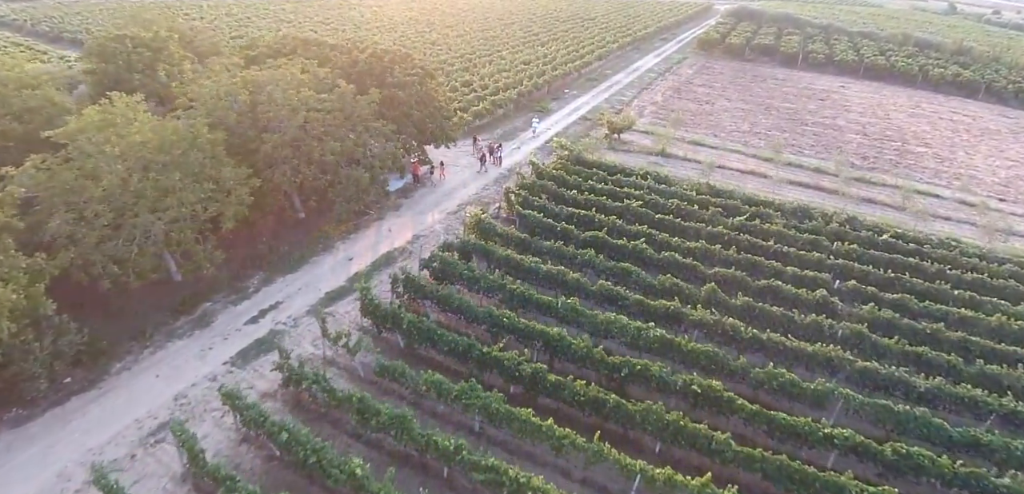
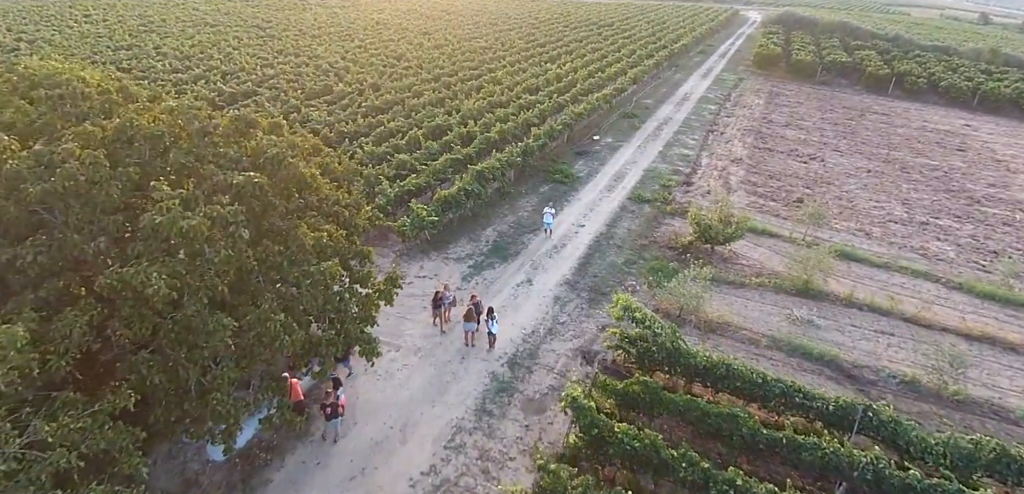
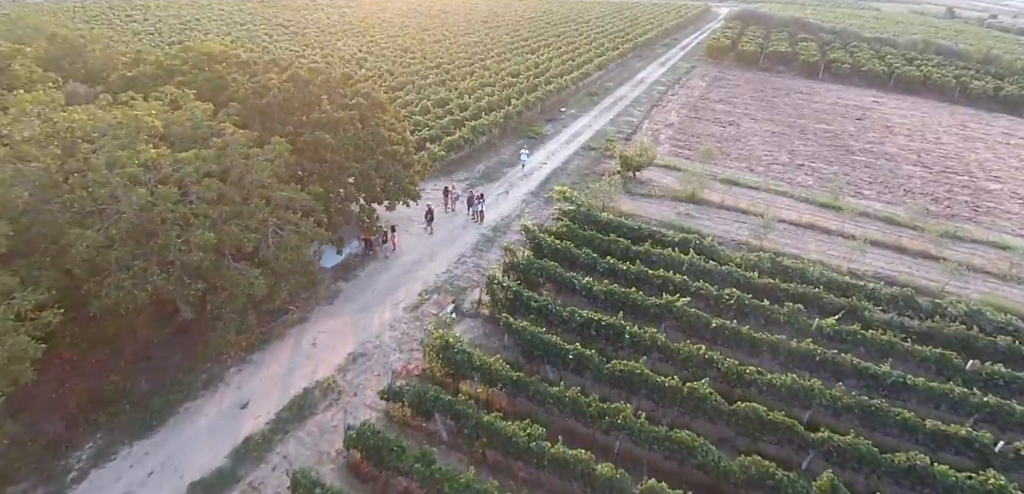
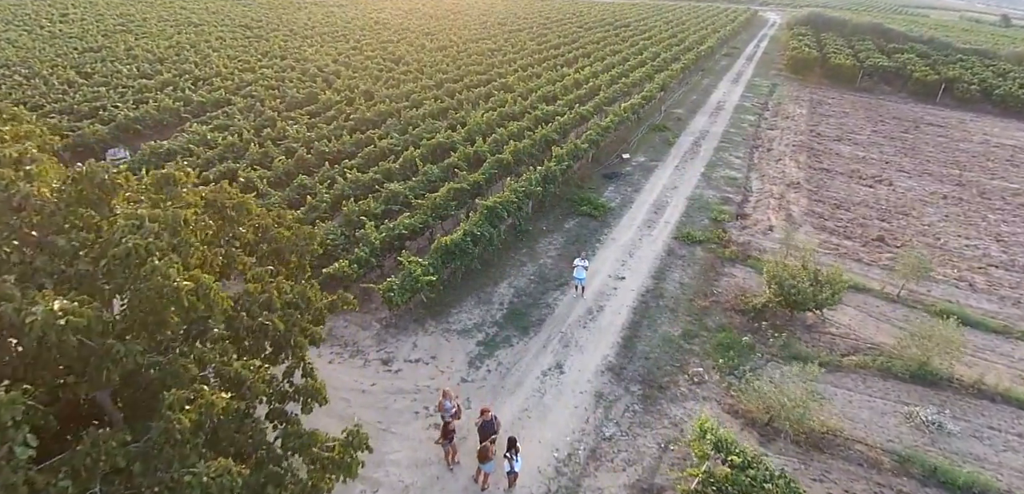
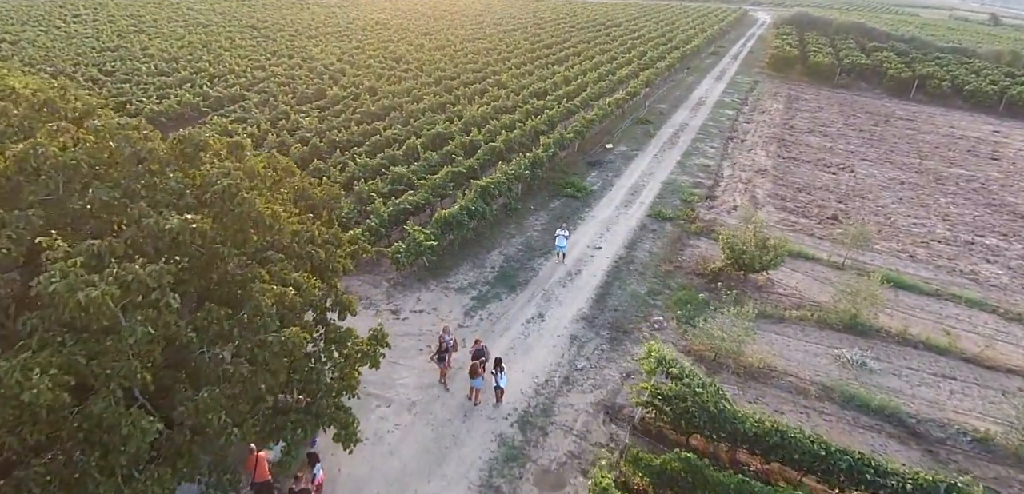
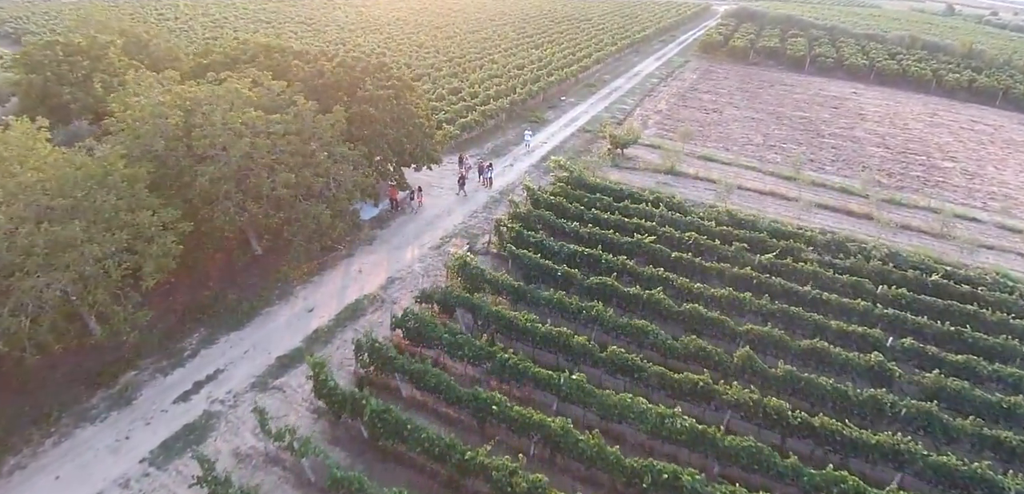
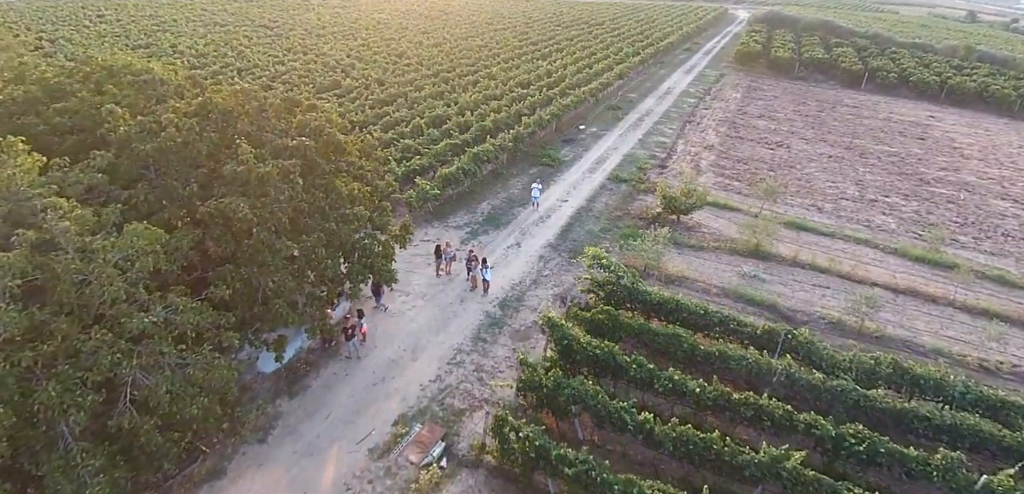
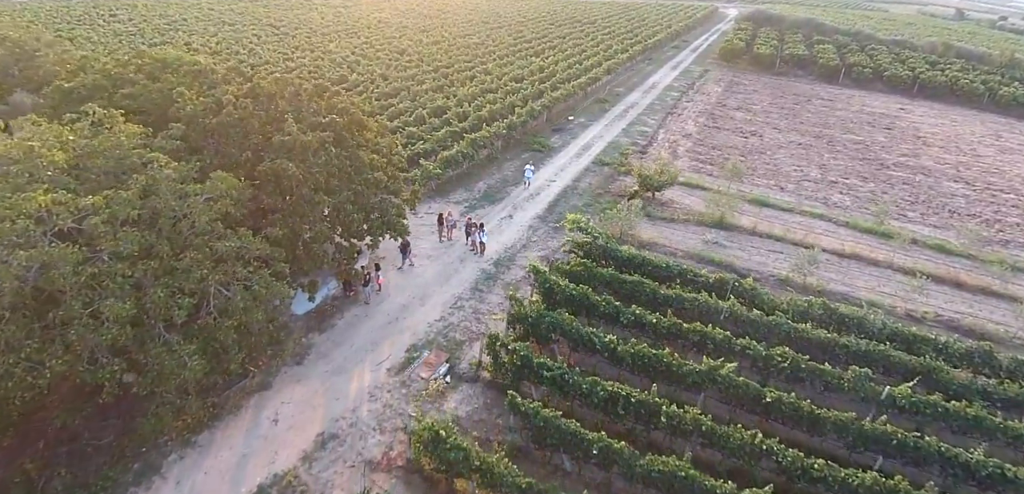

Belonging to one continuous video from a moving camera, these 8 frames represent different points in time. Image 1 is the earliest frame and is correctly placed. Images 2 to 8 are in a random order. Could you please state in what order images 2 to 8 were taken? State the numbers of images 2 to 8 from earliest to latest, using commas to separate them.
6, 3, 8, 7, 2, 5, 4
